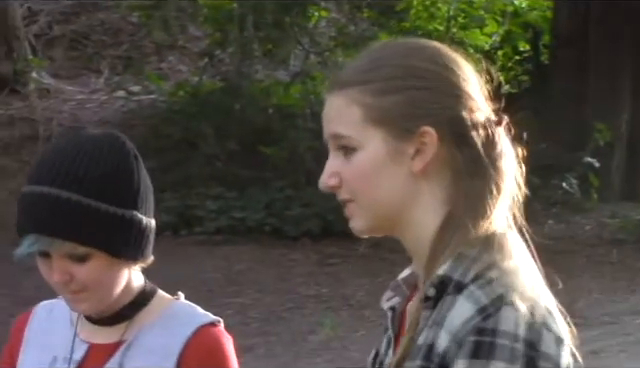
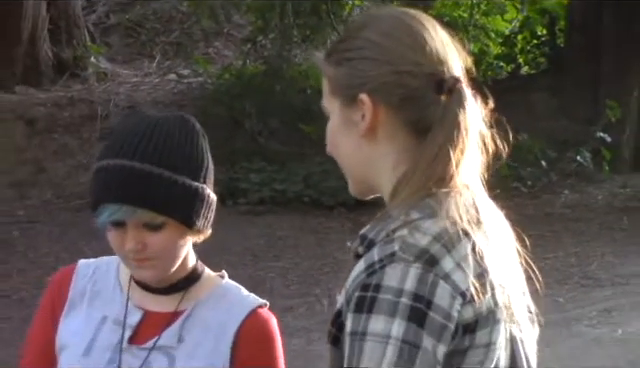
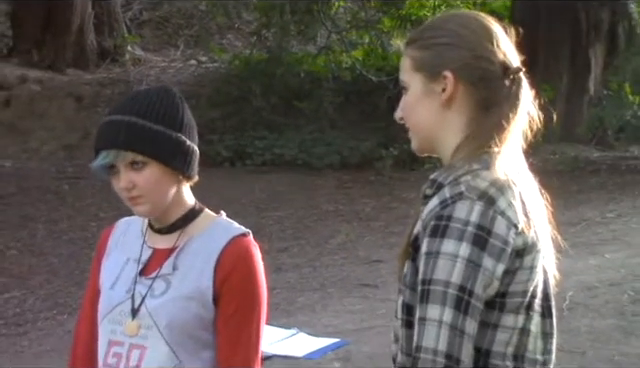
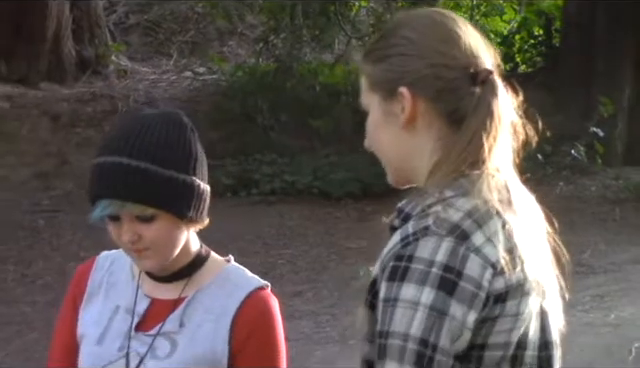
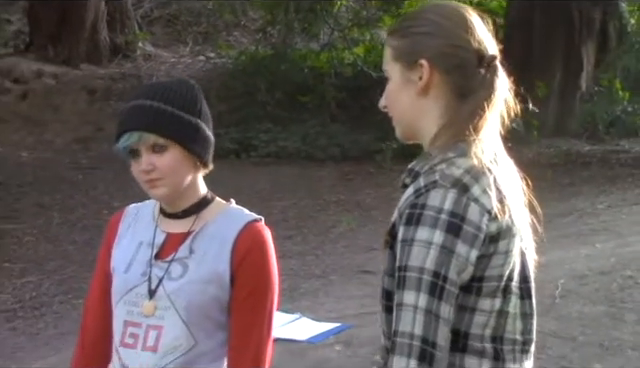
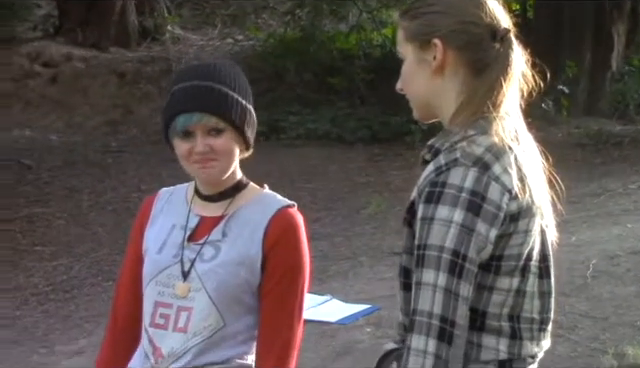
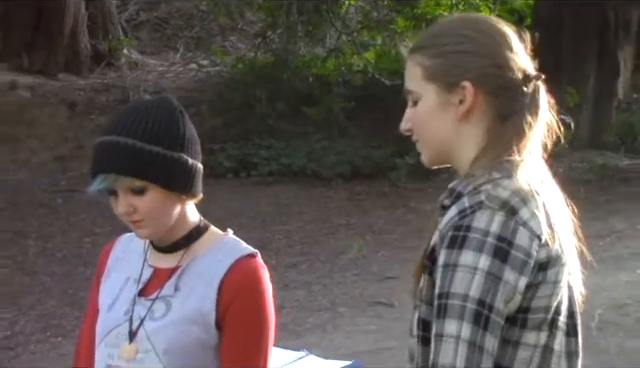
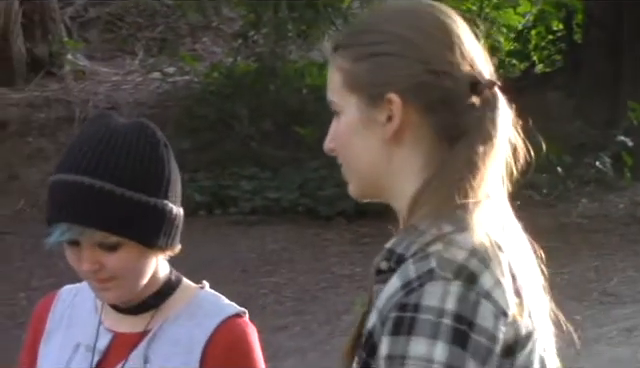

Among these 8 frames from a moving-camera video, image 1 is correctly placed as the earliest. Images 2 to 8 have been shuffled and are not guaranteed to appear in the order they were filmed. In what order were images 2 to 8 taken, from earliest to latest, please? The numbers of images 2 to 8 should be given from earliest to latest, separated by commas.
8, 2, 4, 7, 3, 5, 6
